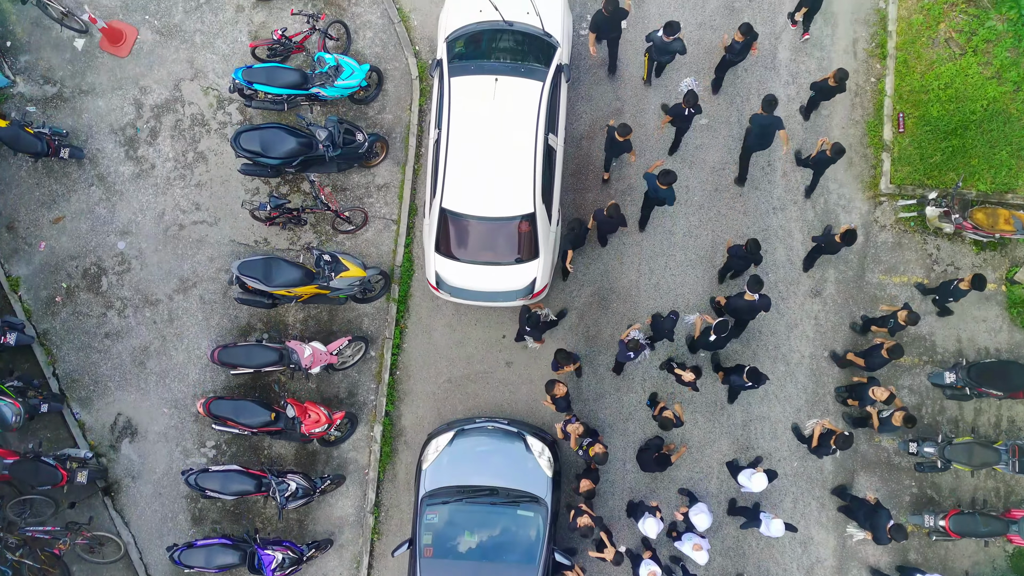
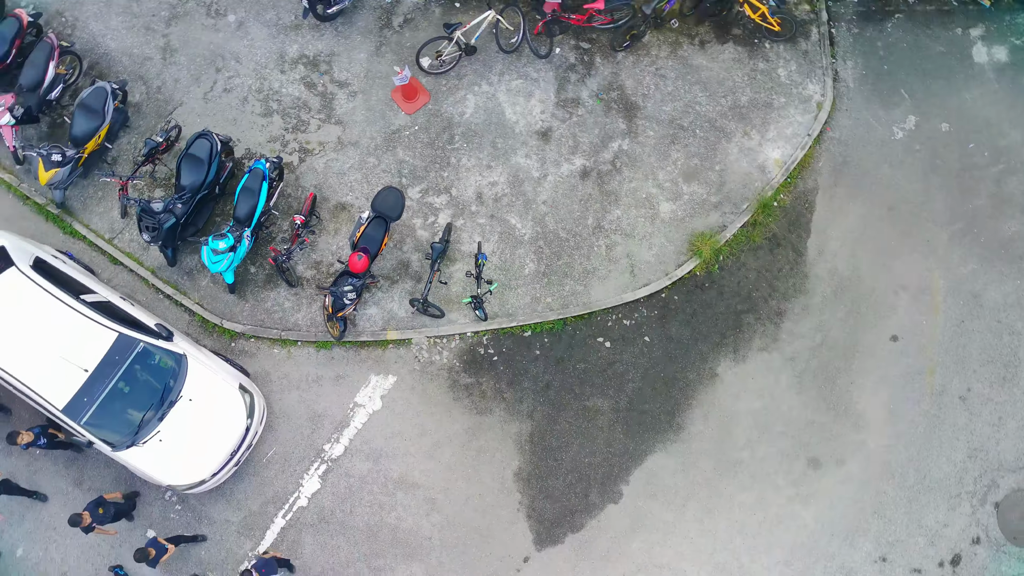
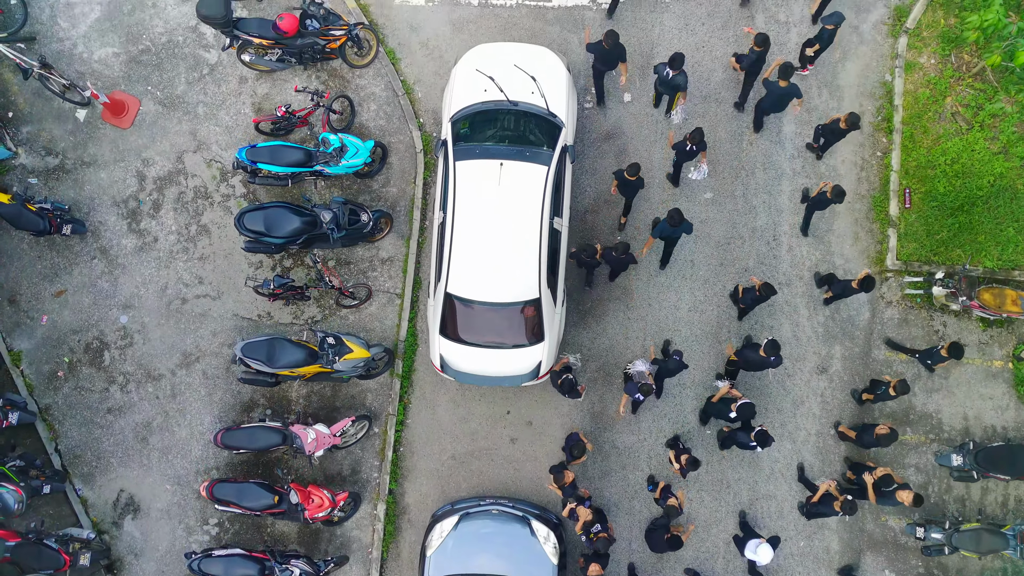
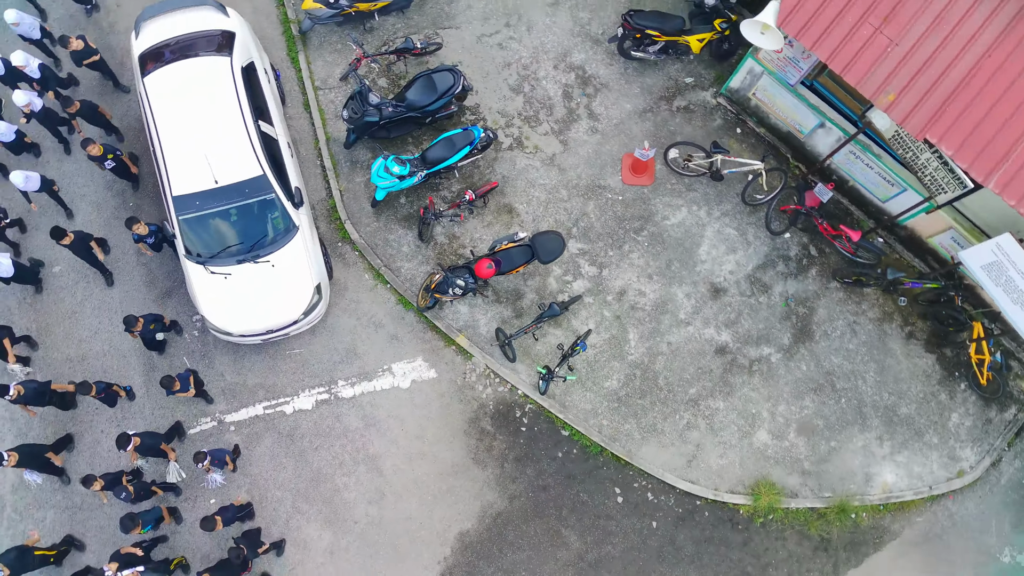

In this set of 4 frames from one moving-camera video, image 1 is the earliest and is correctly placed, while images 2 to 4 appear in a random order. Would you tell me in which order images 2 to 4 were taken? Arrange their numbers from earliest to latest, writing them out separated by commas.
3, 2, 4
